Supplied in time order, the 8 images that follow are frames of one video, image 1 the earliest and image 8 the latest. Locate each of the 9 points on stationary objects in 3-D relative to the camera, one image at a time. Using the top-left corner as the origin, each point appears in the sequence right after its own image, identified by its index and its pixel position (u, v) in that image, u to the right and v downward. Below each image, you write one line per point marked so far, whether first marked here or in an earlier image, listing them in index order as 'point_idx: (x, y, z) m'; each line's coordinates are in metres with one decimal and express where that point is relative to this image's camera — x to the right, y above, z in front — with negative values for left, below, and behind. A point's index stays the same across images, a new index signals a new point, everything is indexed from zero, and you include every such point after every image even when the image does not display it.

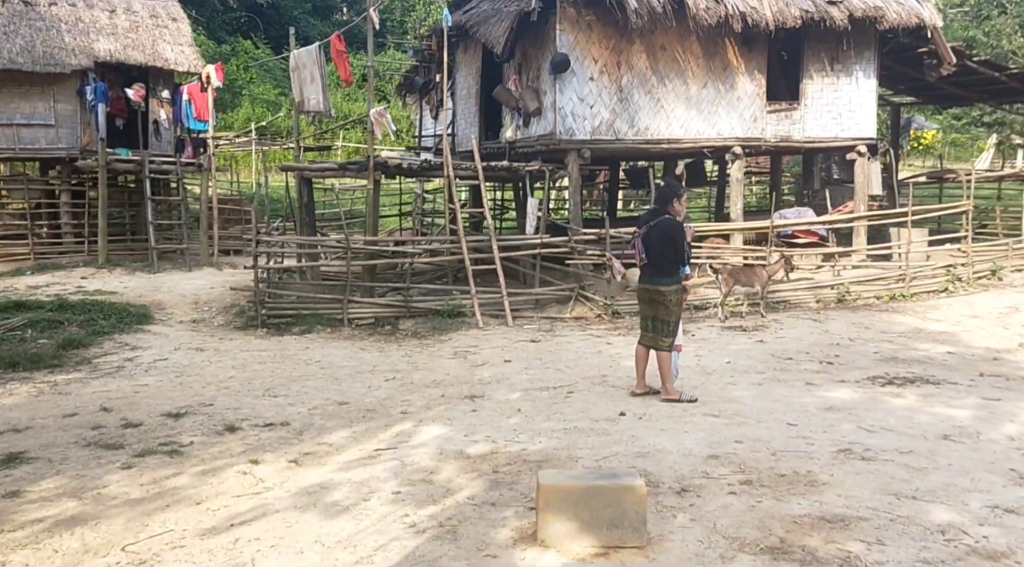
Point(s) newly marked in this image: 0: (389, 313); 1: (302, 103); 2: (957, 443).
0: (-1.6, -0.4, +11.9) m
1: (-3.0, +2.4, +12.8) m
2: (+2.5, -0.9, +5.3) m
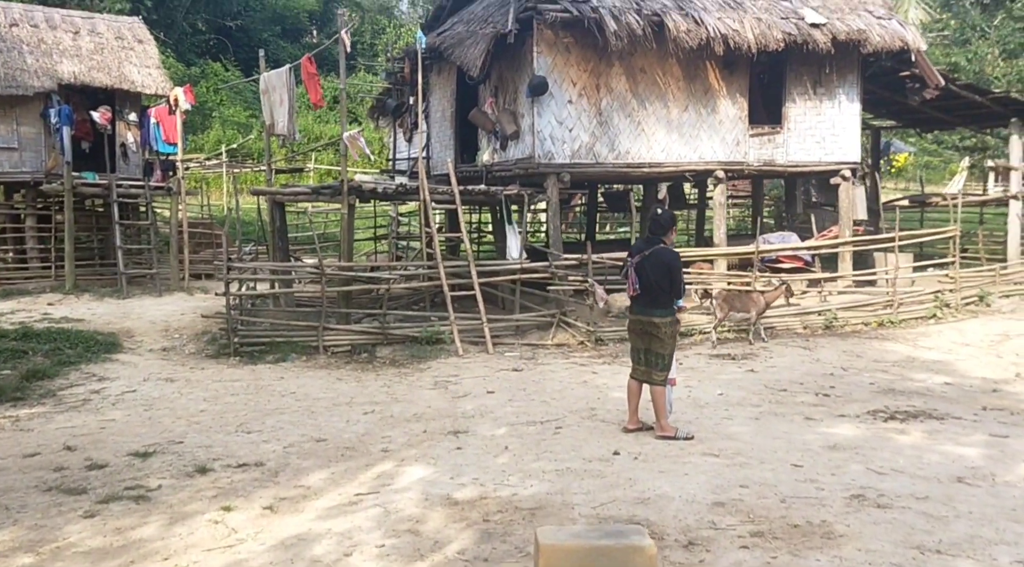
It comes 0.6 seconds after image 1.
0: (-1.8, -0.7, +11.6) m
1: (-3.2, +2.1, +12.5) m
2: (+2.4, -1.1, +5.0) m
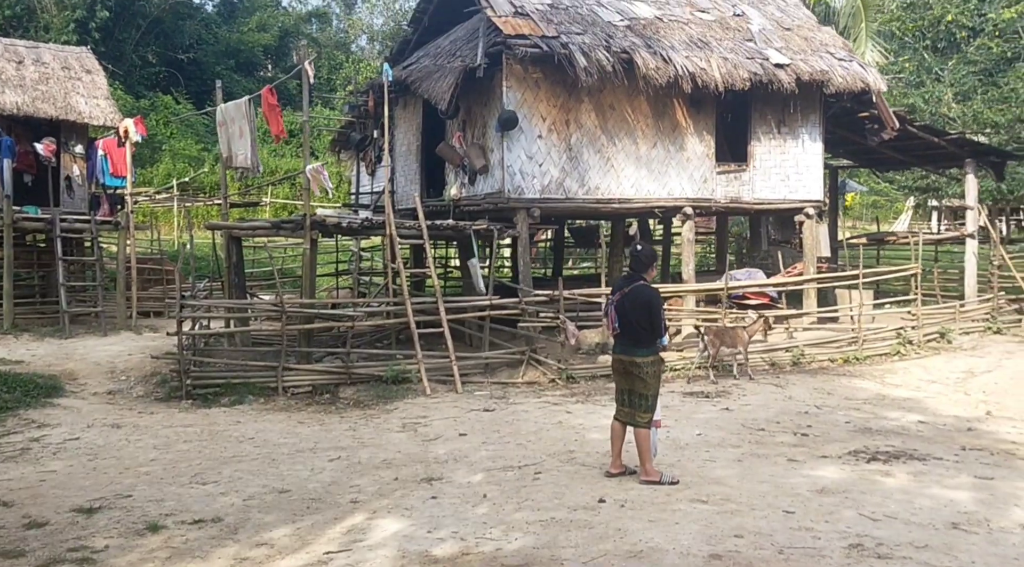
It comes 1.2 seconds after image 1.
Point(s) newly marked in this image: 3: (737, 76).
0: (-2.2, -1.2, +11.3) m
1: (-3.7, +1.6, +12.2) m
2: (+2.4, -1.3, +4.9) m
3: (+3.0, +2.8, +12.6) m
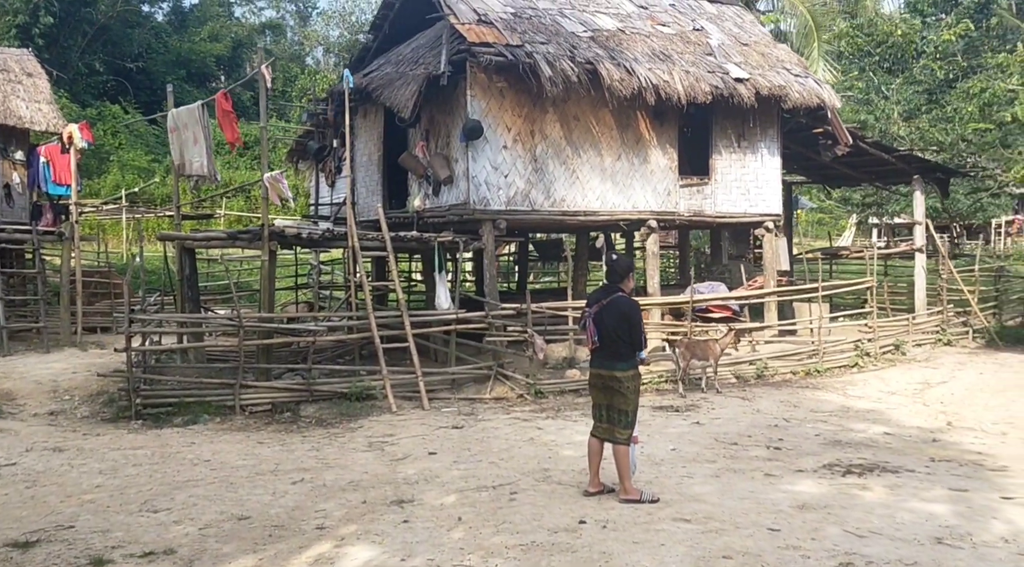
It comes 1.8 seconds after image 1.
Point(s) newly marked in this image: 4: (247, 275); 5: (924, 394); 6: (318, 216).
0: (-2.6, -1.3, +11.0) m
1: (-4.1, +1.4, +11.9) m
2: (+2.3, -1.4, +4.9) m
3: (+2.5, +2.6, +12.7) m
4: (-5.5, +0.1, +19.7) m
5: (+5.2, -1.4, +11.9) m
6: (-3.4, +1.2, +16.5) m
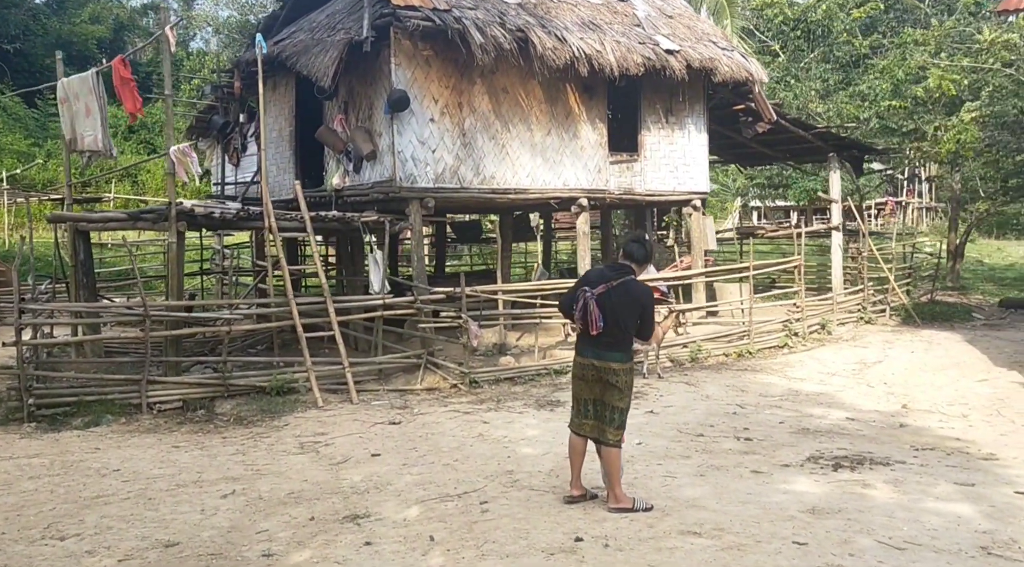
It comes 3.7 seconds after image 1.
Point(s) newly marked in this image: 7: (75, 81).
0: (-3.2, -1.2, +9.9) m
1: (-4.9, +1.6, +10.6) m
2: (+2.3, -1.3, +4.4) m
3: (+1.6, +2.9, +12.1) m
4: (-7.2, +0.4, +18.2) m
5: (+4.4, -1.1, +11.7) m
6: (-4.7, +1.4, +15.2) m
7: (-4.8, +2.2, +10.5) m
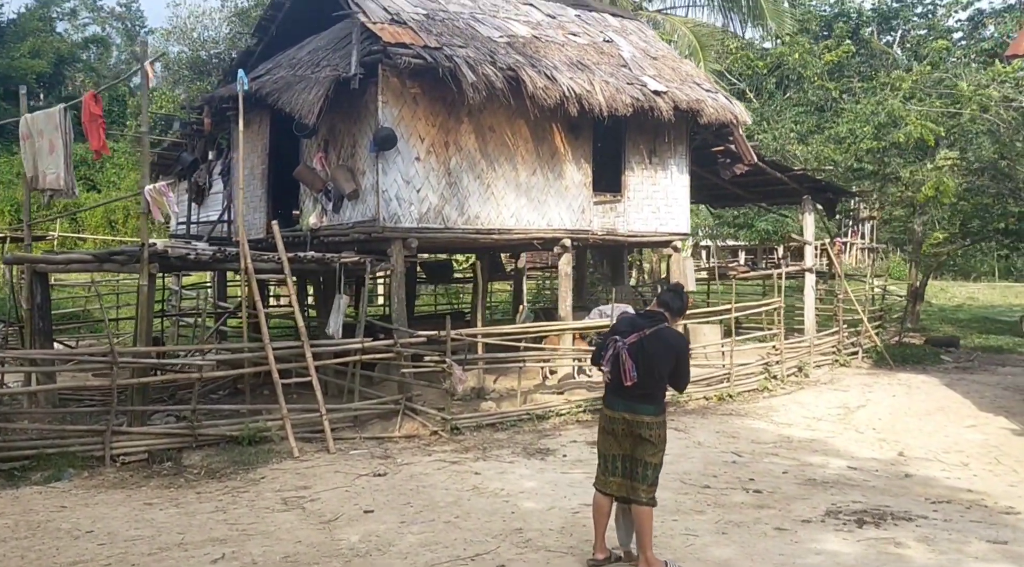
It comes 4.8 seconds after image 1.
0: (-3.4, -1.6, +9.4) m
1: (-5.0, +1.1, +10.0) m
2: (+2.5, -1.5, +4.1) m
3: (+1.3, +2.3, +11.9) m
4: (-7.7, -0.3, +17.4) m
5: (+4.1, -1.6, +11.5) m
6: (-5.1, +0.8, +14.7) m
7: (-5.0, +1.8, +10.0) m
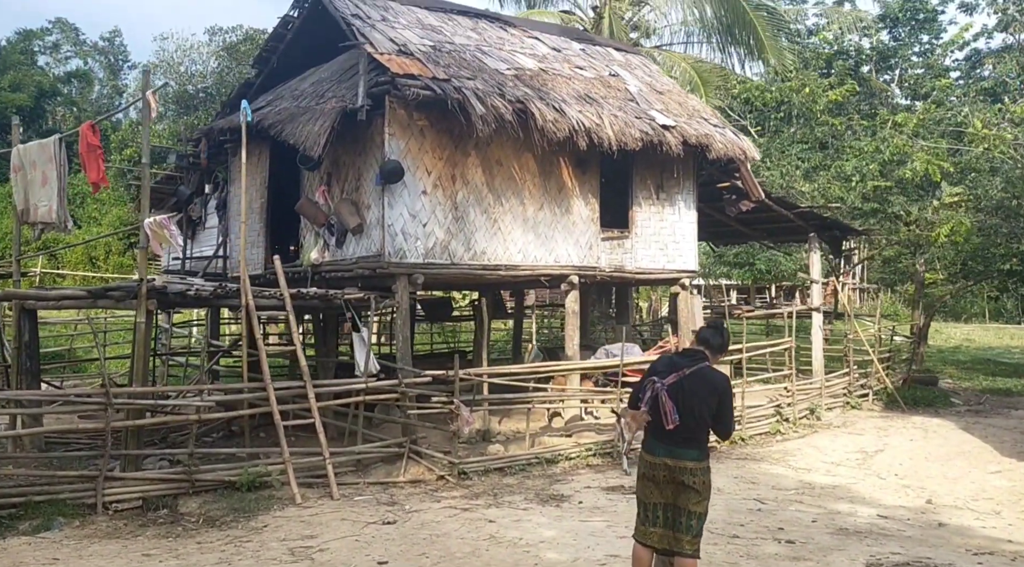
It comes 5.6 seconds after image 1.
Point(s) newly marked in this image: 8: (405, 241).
0: (-3.2, -1.9, +8.9) m
1: (-4.9, +0.7, +9.7) m
2: (+2.6, -1.7, +3.8) m
3: (+1.4, +1.8, +11.7) m
4: (-7.7, -1.0, +17.0) m
5: (+4.2, -2.1, +11.2) m
6: (-5.0, +0.2, +14.4) m
7: (-4.8, +1.4, +9.7) m
8: (-1.2, +0.5, +10.6) m
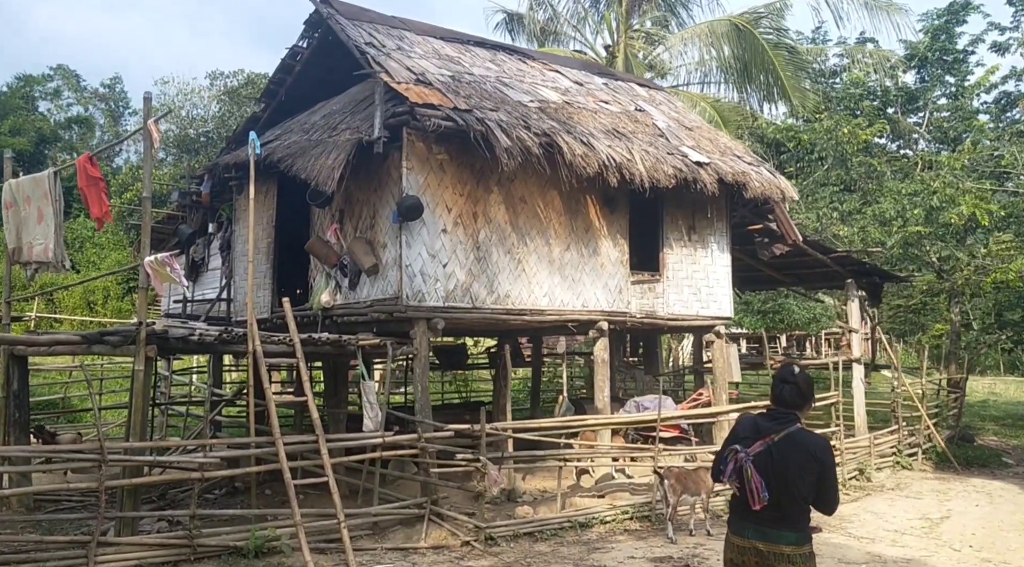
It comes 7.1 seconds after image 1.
0: (-2.9, -2.3, +8.0) m
1: (-4.6, +0.4, +8.9) m
2: (+2.9, -1.8, +2.8) m
3: (+1.8, +1.3, +10.9) m
4: (-7.3, -1.7, +16.1) m
5: (+4.6, -2.7, +10.1) m
6: (-4.6, -0.4, +13.5) m
7: (-4.5, +1.0, +8.9) m
8: (-0.9, 0.0, +9.7) m
